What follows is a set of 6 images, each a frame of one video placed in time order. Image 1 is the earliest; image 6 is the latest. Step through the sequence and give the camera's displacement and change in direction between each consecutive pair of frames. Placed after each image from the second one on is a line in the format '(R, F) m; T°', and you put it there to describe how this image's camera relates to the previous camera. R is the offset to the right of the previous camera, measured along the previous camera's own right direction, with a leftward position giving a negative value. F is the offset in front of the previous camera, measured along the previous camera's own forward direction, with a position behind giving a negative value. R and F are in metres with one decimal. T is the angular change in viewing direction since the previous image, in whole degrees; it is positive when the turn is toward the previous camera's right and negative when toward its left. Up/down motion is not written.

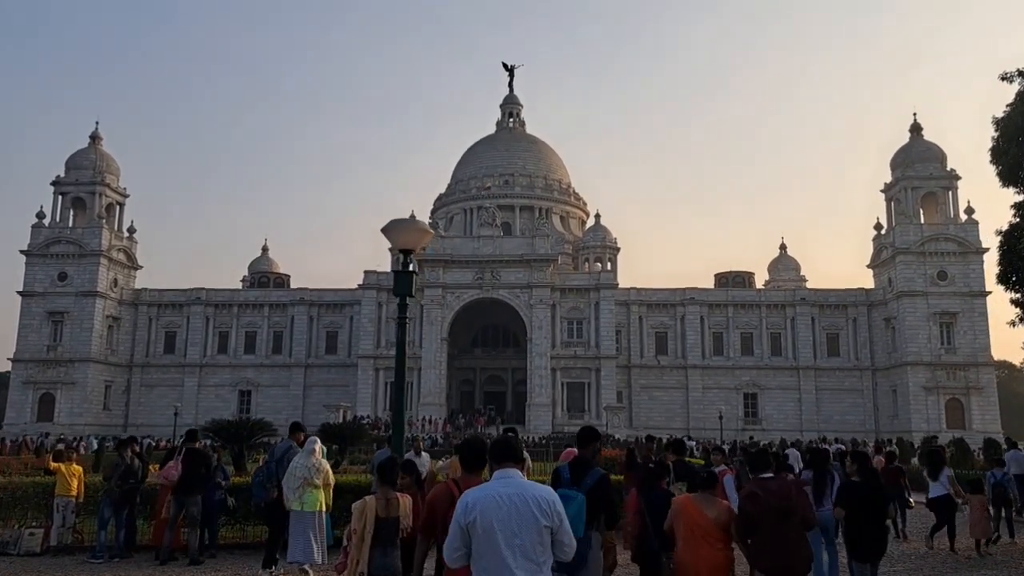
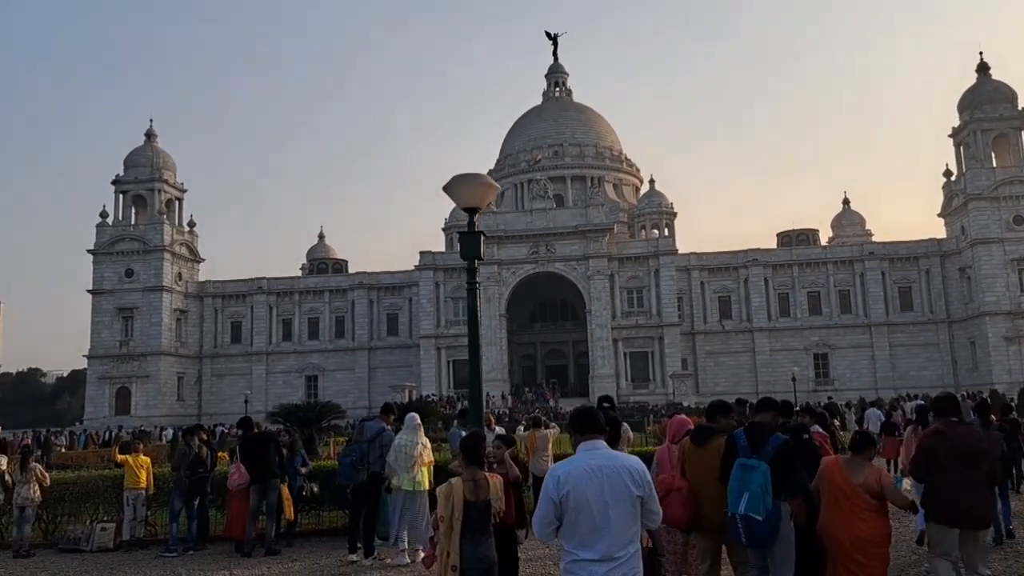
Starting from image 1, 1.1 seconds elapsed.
(-0.2, +0.6) m; -4°
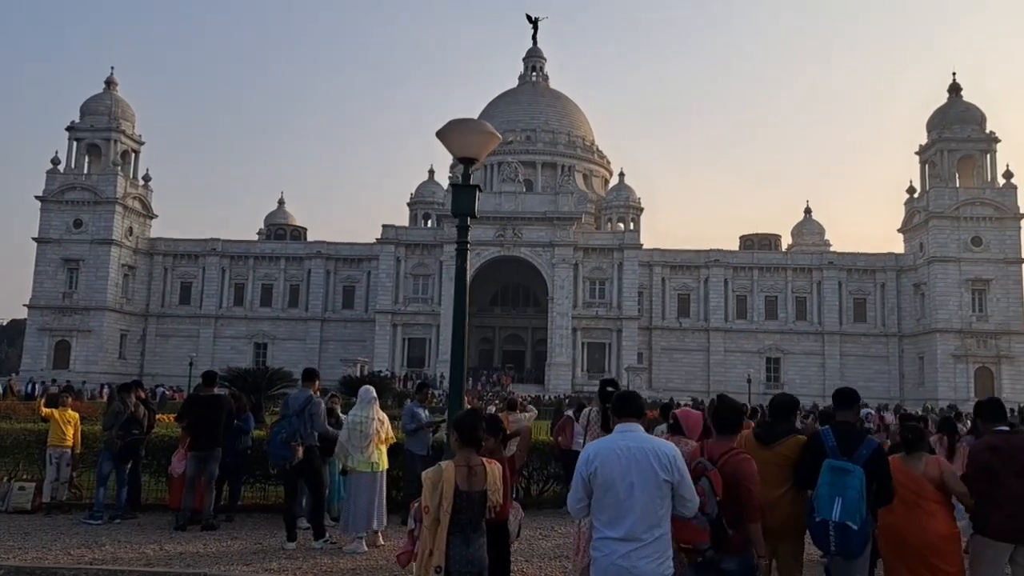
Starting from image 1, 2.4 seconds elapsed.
(-0.2, +0.6) m; +3°
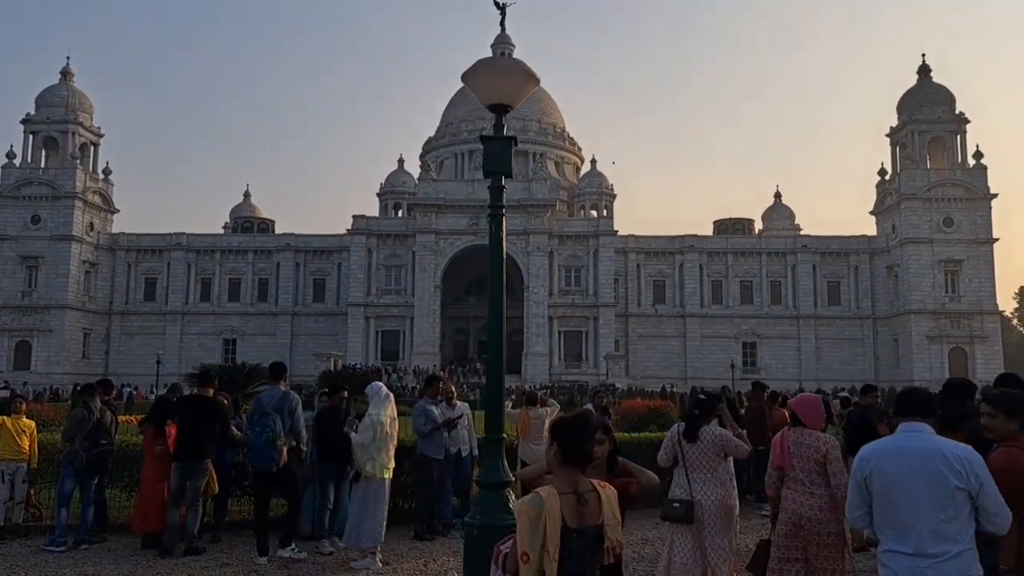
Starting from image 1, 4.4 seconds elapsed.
(-0.4, +0.9) m; +2°
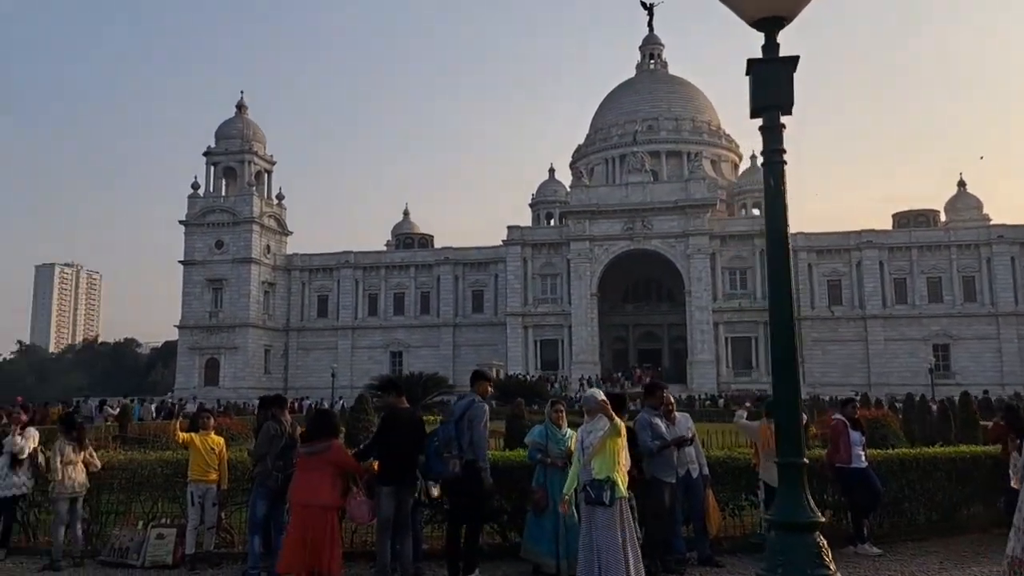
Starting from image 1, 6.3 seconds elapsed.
(-0.5, +0.9) m; -11°
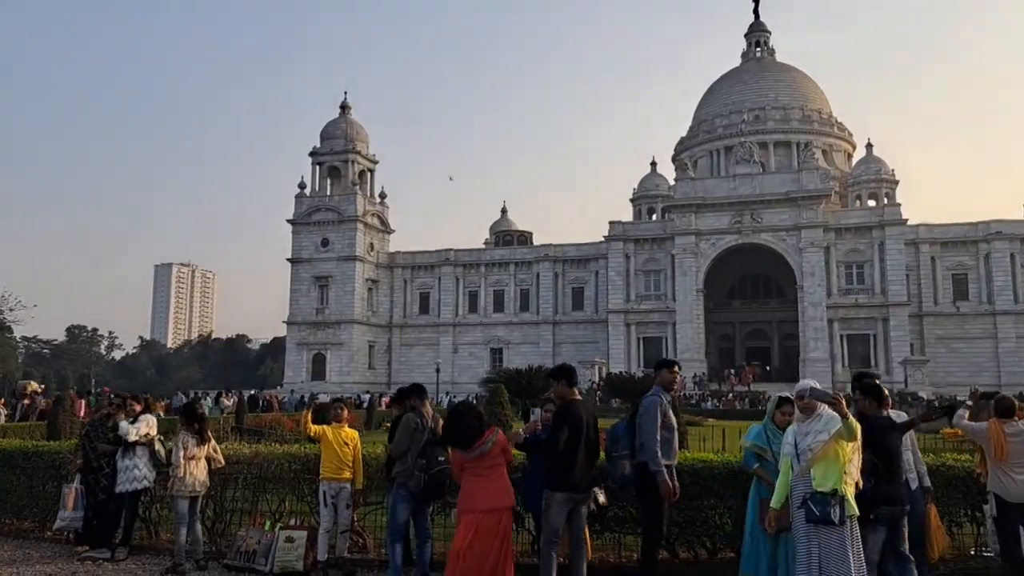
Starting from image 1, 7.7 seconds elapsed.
(-0.4, +0.7) m; -7°
